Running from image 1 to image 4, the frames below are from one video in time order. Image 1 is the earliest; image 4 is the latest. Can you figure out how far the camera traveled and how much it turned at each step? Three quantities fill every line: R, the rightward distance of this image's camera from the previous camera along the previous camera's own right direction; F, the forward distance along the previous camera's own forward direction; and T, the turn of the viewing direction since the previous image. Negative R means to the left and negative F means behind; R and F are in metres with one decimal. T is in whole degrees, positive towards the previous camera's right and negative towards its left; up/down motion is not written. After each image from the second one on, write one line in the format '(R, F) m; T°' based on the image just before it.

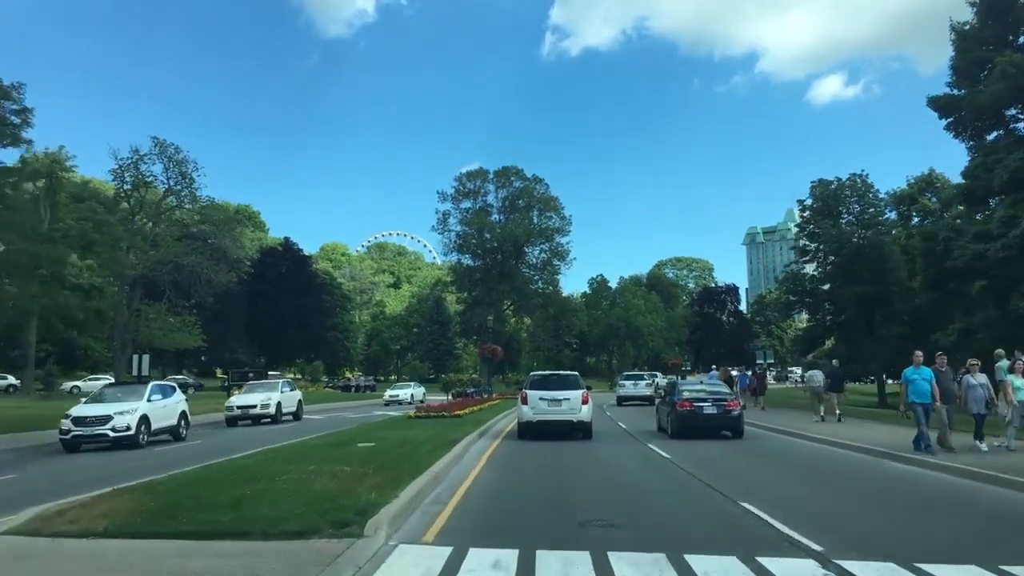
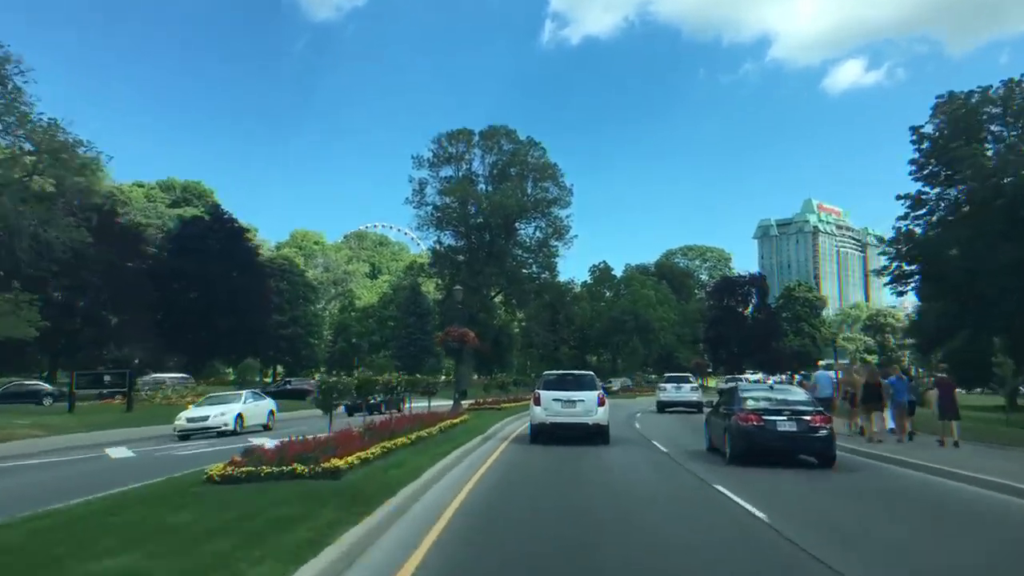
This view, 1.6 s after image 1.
(+0.1, +1.2) m; 0°
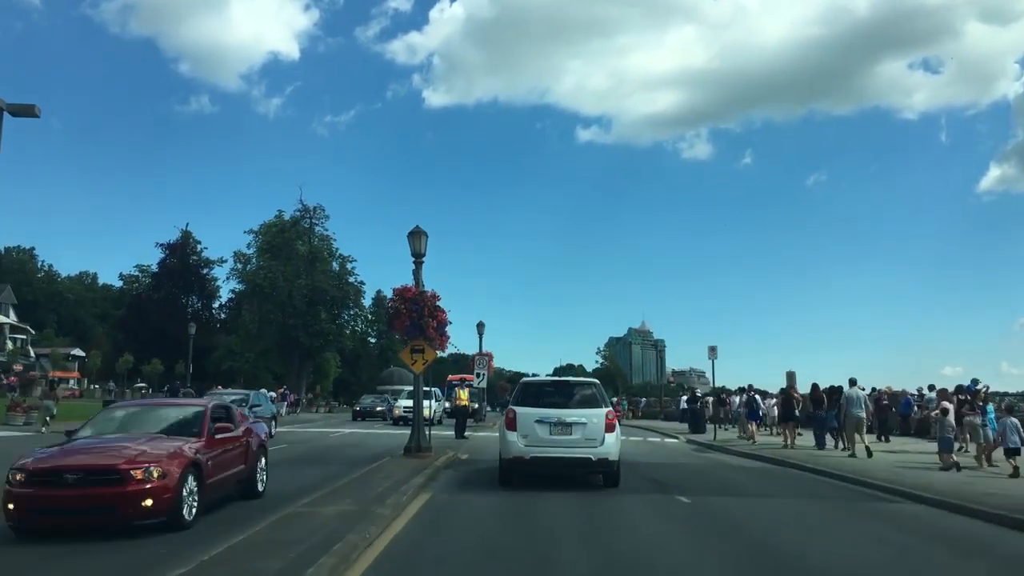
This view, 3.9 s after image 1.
(-0.9, -3.3) m; -3°
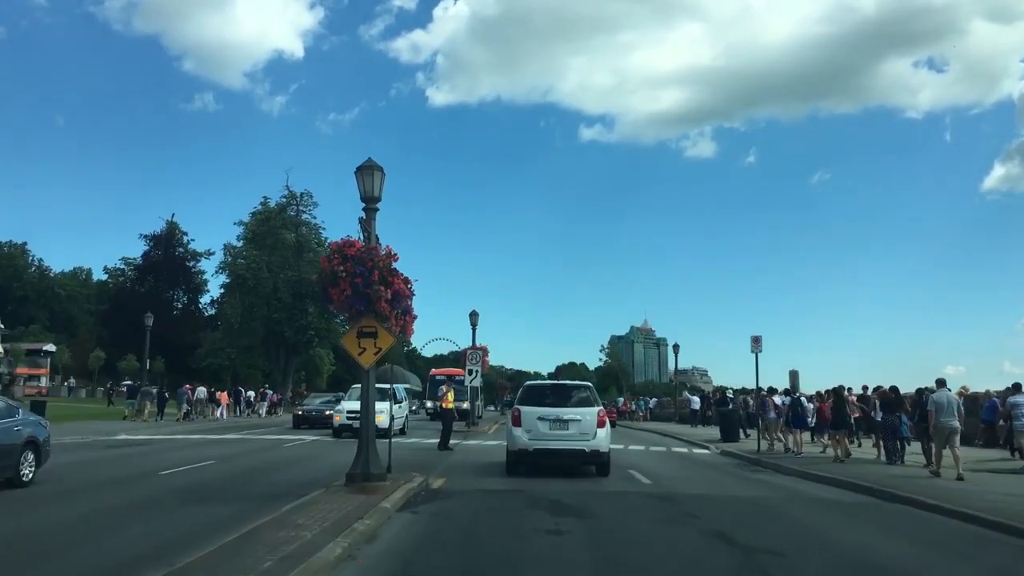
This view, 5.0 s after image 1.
(+0.8, +0.9) m; 0°
